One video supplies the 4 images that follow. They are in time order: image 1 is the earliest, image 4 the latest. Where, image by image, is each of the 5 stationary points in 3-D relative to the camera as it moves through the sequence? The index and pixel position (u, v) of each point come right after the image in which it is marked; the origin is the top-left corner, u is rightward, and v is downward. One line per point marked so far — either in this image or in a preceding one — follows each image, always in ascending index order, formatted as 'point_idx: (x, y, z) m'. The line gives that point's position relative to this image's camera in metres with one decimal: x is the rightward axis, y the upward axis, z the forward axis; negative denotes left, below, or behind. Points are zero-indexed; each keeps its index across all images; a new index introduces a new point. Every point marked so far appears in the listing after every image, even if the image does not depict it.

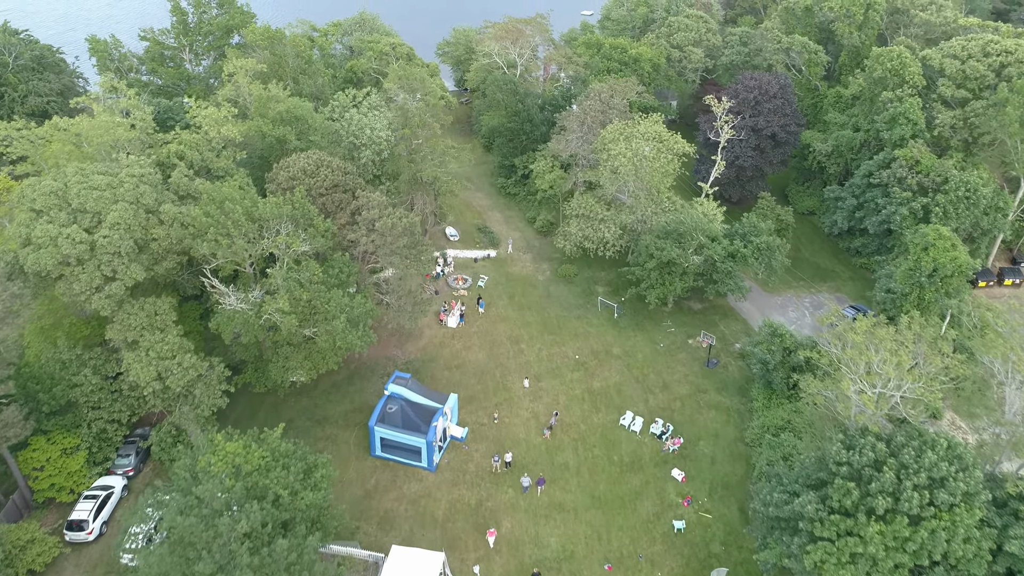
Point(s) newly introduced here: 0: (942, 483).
0: (+11.5, -5.2, +19.2) m
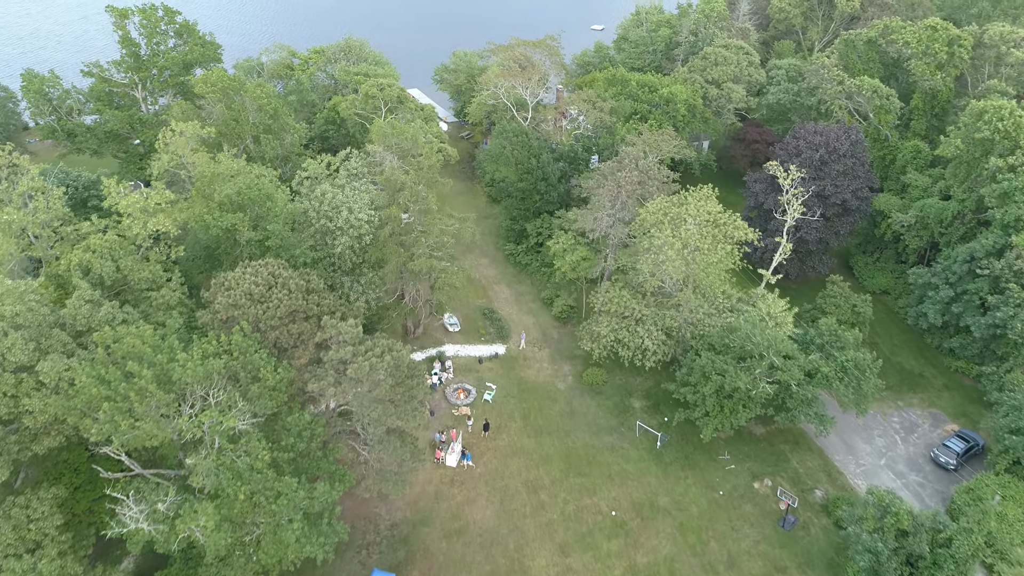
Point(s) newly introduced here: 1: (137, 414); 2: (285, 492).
0: (+12.2, -10.4, +11.1) m
1: (-9.8, -3.3, +18.7) m
2: (-6.3, -5.6, +20.0) m
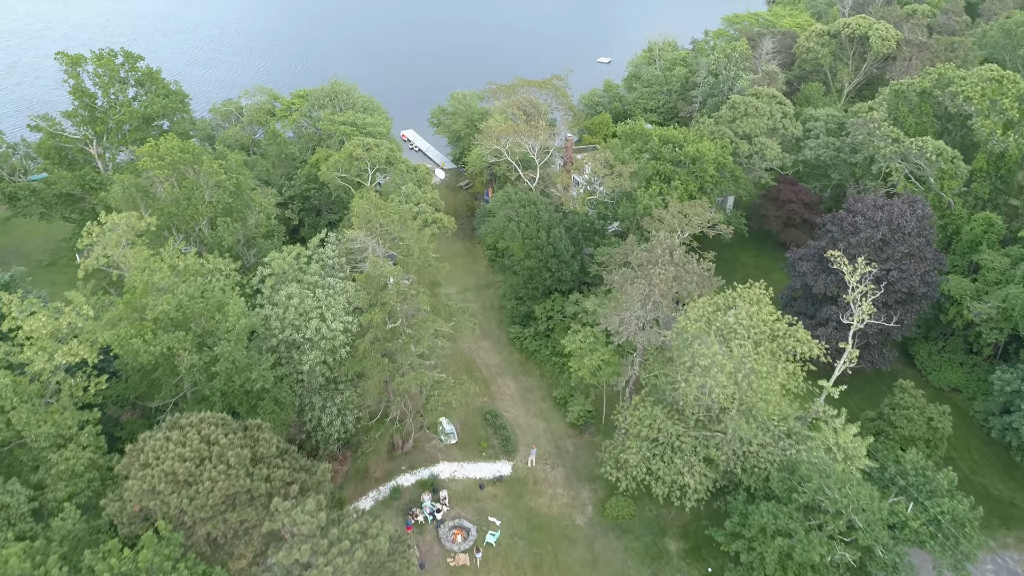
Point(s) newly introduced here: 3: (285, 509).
0: (+12.5, -14.3, +5.1) m
1: (-9.4, -7.3, +12.8) m
2: (-6.0, -9.7, +14.0) m
3: (-5.4, -5.3, +17.4) m
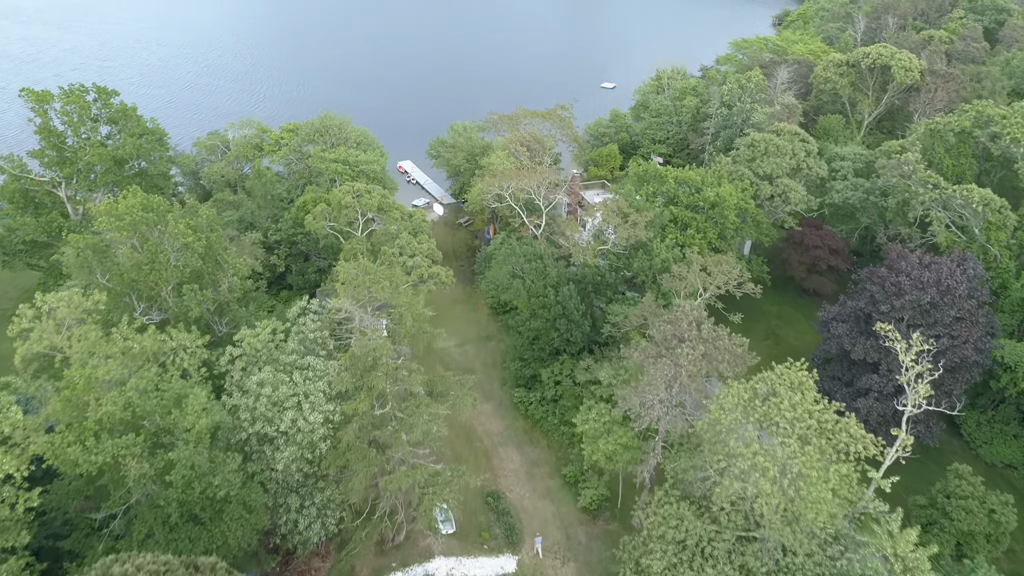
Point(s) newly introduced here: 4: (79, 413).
0: (+12.7, -16.4, +1.5) m
1: (-9.2, -9.5, +9.4) m
2: (-5.8, -12.0, +10.5) m
3: (-5.2, -7.6, +14.0) m
4: (-11.7, -3.3, +19.3) m
